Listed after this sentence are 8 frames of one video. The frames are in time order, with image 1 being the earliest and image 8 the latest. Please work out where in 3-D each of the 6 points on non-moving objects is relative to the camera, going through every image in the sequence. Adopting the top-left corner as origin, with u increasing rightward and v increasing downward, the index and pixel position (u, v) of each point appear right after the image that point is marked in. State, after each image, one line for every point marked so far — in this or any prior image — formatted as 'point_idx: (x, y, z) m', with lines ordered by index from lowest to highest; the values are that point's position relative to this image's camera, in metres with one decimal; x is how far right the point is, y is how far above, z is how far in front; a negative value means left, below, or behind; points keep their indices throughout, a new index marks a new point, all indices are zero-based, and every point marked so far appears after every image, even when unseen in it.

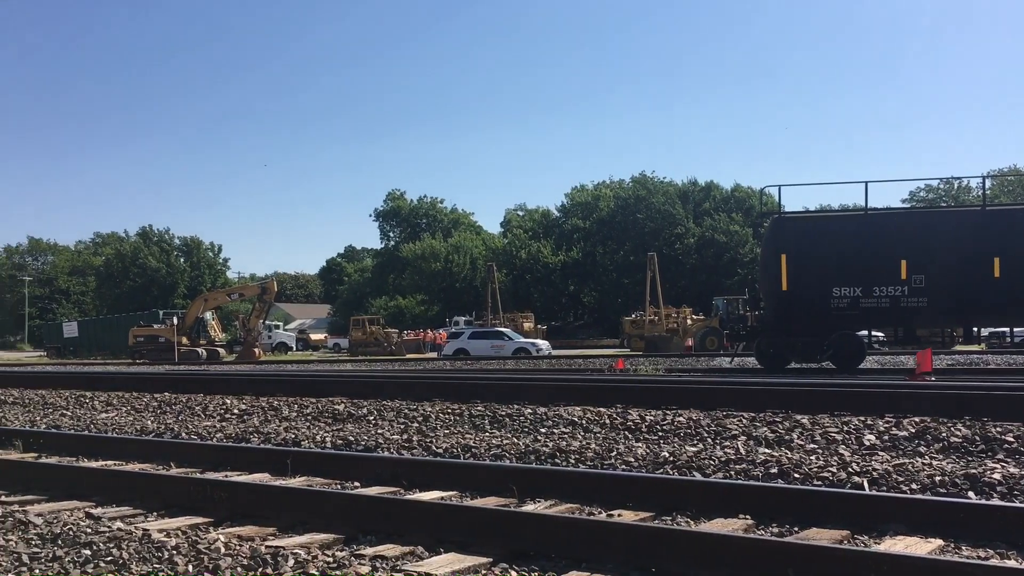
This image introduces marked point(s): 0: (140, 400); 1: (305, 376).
0: (-4.6, -1.4, +11.7) m
1: (-3.1, -1.4, +14.4) m
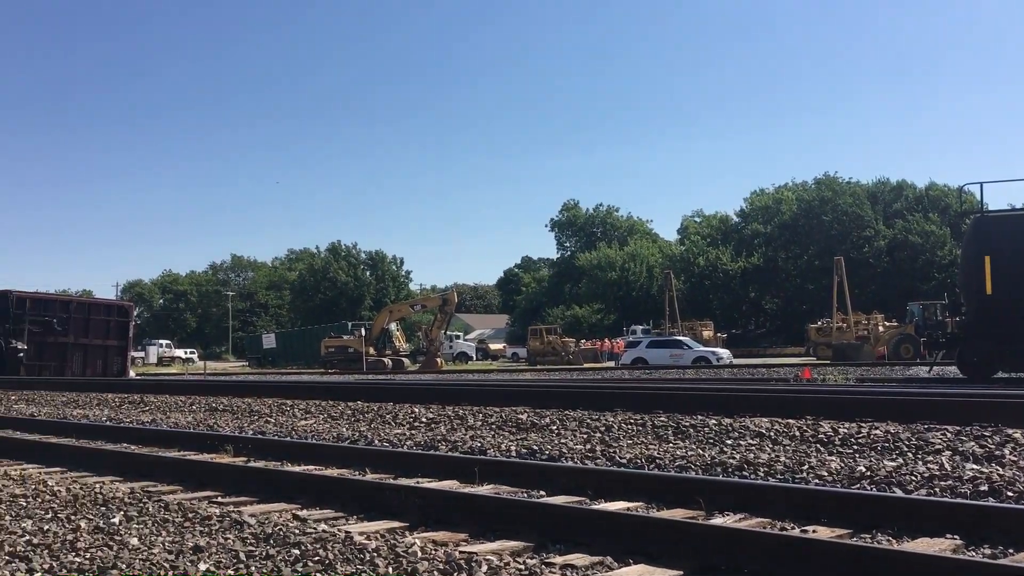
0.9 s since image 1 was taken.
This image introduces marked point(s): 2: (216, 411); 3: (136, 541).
0: (-2.3, -1.6, +12.3) m
1: (-0.3, -1.5, +14.7) m
2: (-3.9, -1.6, +12.4) m
3: (-3.2, -2.2, +8.0) m
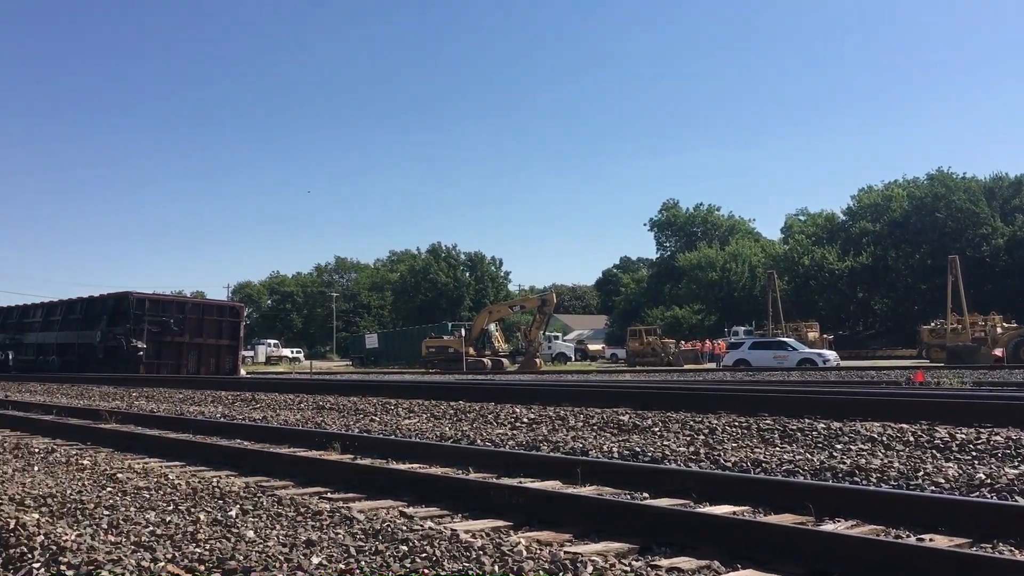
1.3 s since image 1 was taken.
0: (-1.0, -1.6, +12.4) m
1: (+1.2, -1.6, +14.6) m
2: (-2.6, -1.6, +12.7) m
3: (-2.3, -2.2, +8.2) m
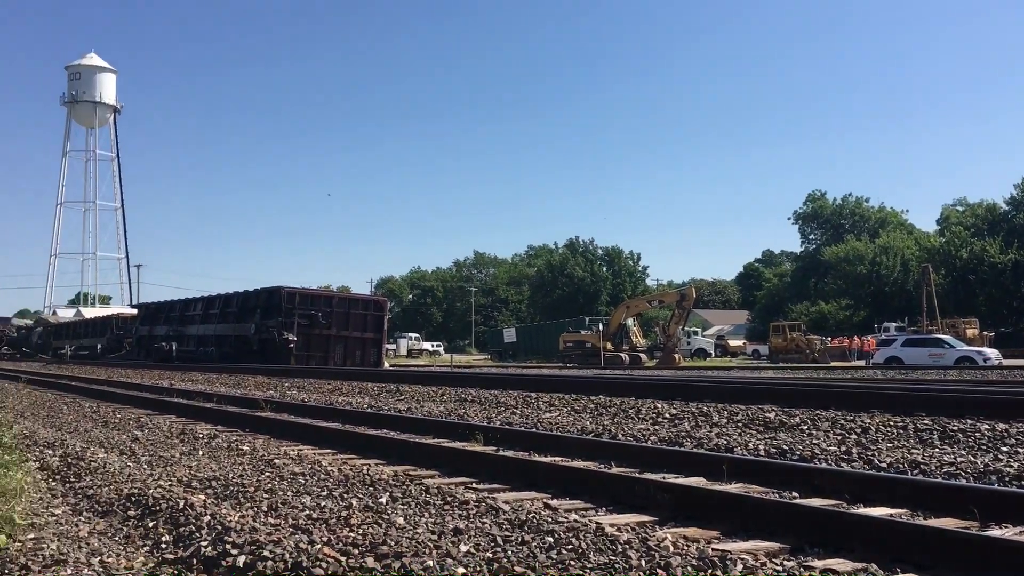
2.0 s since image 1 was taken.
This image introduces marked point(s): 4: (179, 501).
0: (+0.9, -1.5, +12.5) m
1: (+3.4, -1.5, +14.3) m
2: (-0.7, -1.6, +12.9) m
3: (-1.0, -2.1, +8.4) m
4: (-3.2, -2.1, +9.0) m
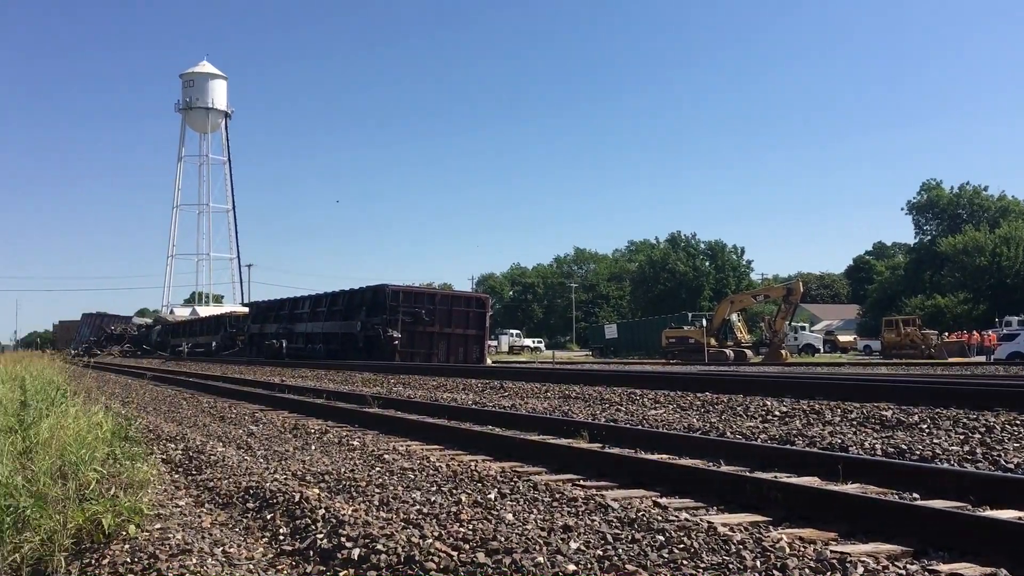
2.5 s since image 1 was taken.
0: (+2.2, -1.5, +12.3) m
1: (+4.9, -1.4, +13.9) m
2: (+0.8, -1.5, +12.9) m
3: (0.0, -2.1, +8.5) m
4: (-2.2, -2.1, +9.3) m
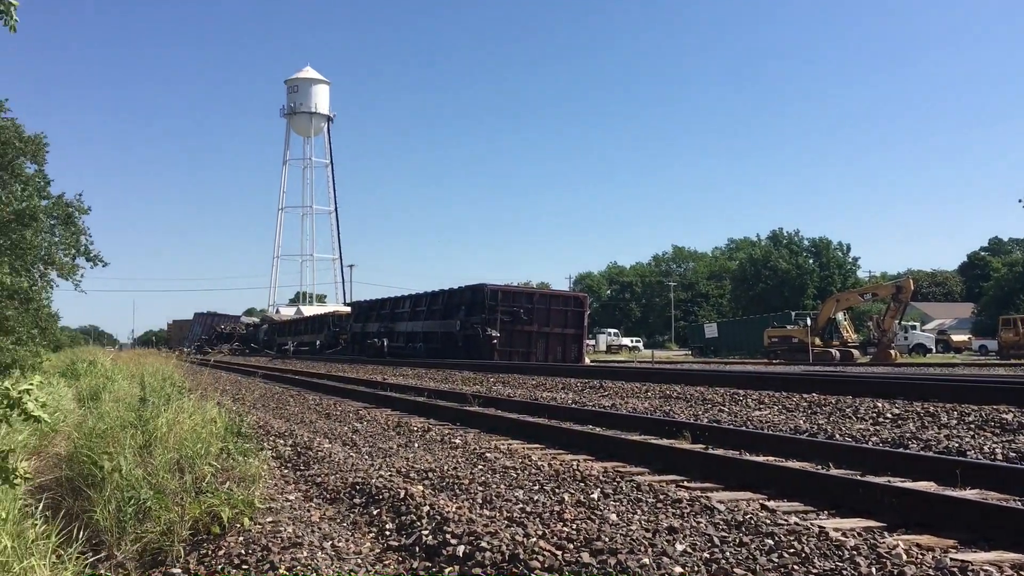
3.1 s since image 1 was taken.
0: (+3.5, -1.4, +12.0) m
1: (+6.3, -1.3, +13.4) m
2: (+2.1, -1.5, +12.7) m
3: (+0.9, -2.1, +8.4) m
4: (-1.1, -2.1, +9.4) m
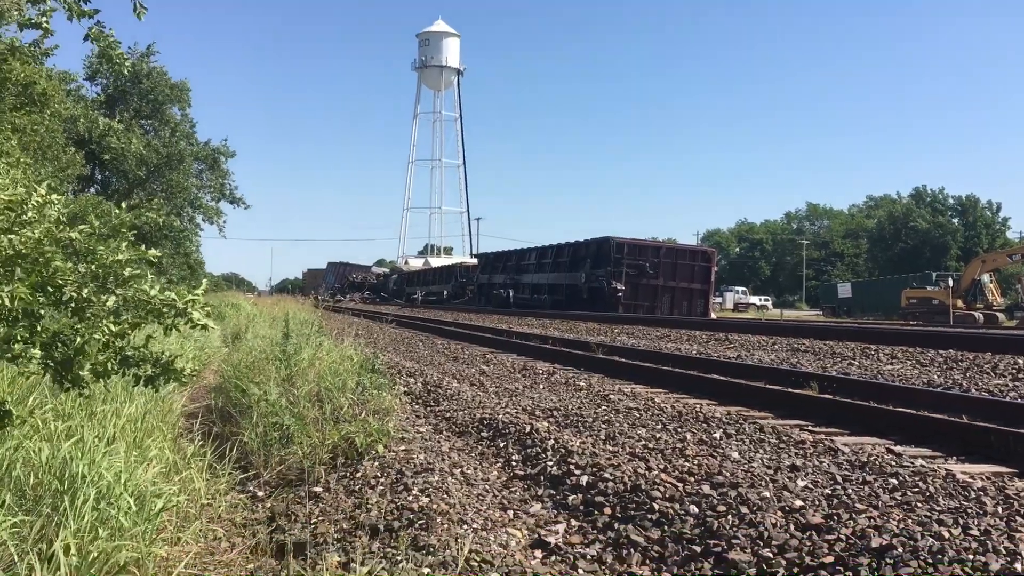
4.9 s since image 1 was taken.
0: (+5.1, -0.9, +11.7) m
1: (+8.0, -0.8, +12.7) m
2: (+3.8, -0.9, +12.6) m
3: (+2.1, -1.5, +8.5) m
4: (+0.1, -1.5, +9.7) m
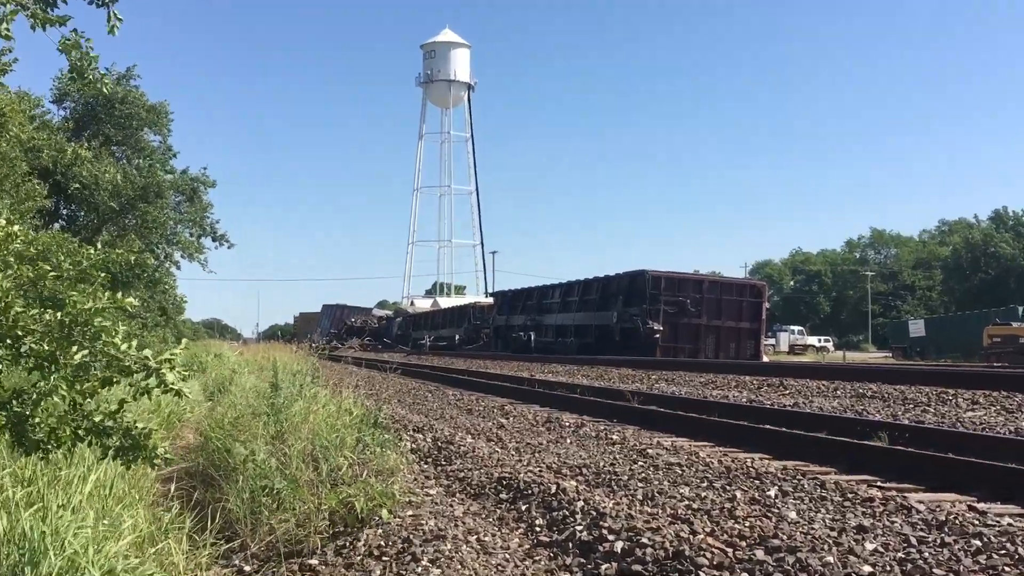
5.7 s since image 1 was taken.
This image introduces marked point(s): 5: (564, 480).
0: (+5.4, -1.3, +10.0) m
1: (+8.3, -1.2, +10.9) m
2: (+4.0, -1.3, +10.9) m
3: (+2.3, -1.8, +6.7) m
4: (+0.4, -1.8, +8.0) m
5: (+0.5, -1.8, +8.1) m
